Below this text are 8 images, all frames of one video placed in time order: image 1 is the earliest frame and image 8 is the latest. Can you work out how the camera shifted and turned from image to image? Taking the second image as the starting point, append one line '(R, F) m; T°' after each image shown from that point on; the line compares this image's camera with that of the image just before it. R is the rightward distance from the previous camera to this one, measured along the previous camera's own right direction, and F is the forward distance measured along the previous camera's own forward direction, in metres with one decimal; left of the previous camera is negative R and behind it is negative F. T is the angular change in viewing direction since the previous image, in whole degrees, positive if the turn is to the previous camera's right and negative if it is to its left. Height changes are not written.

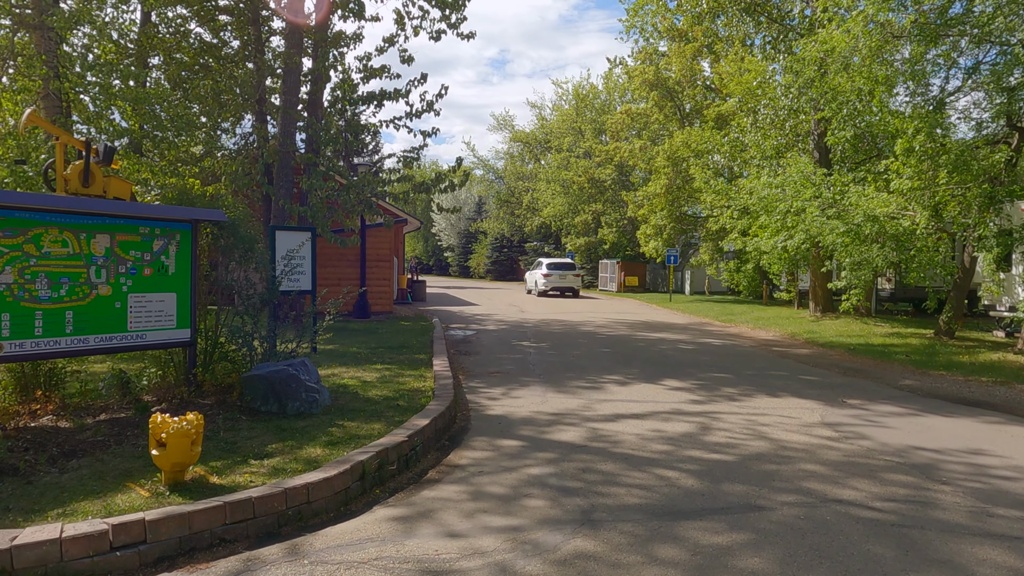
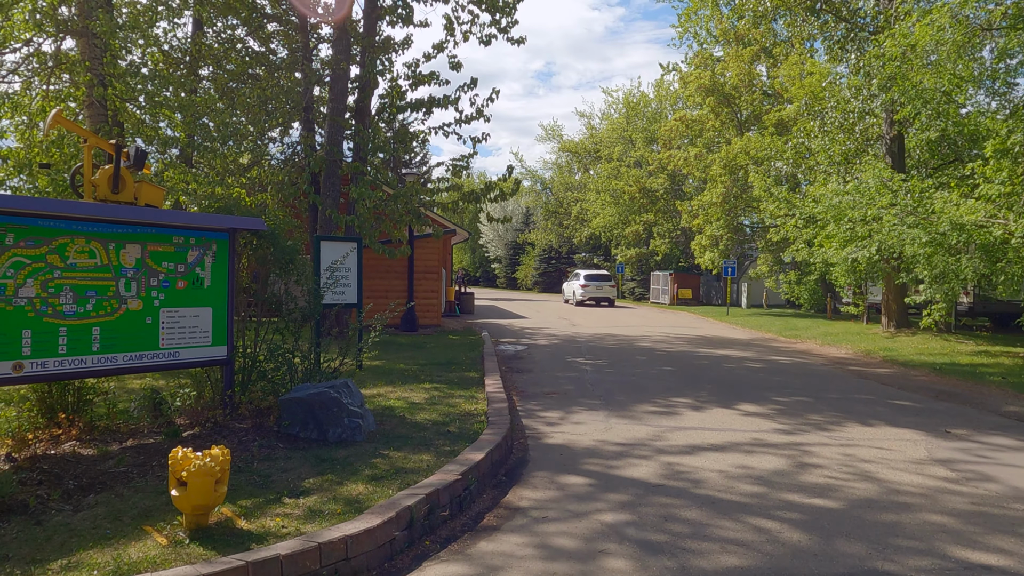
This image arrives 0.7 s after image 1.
(-0.2, +0.7) m; -3°
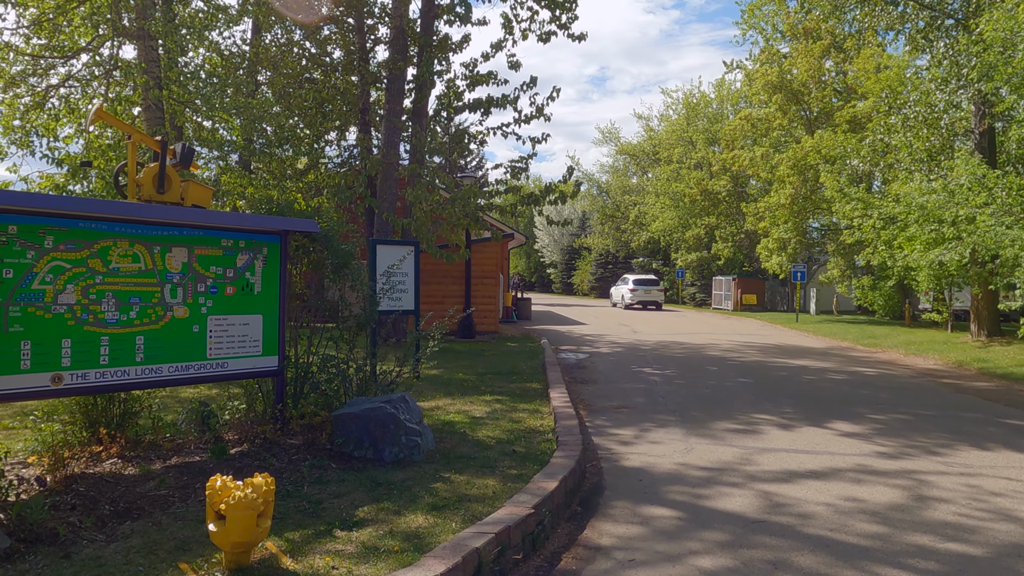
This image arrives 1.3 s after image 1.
(-0.1, +0.6) m; -4°
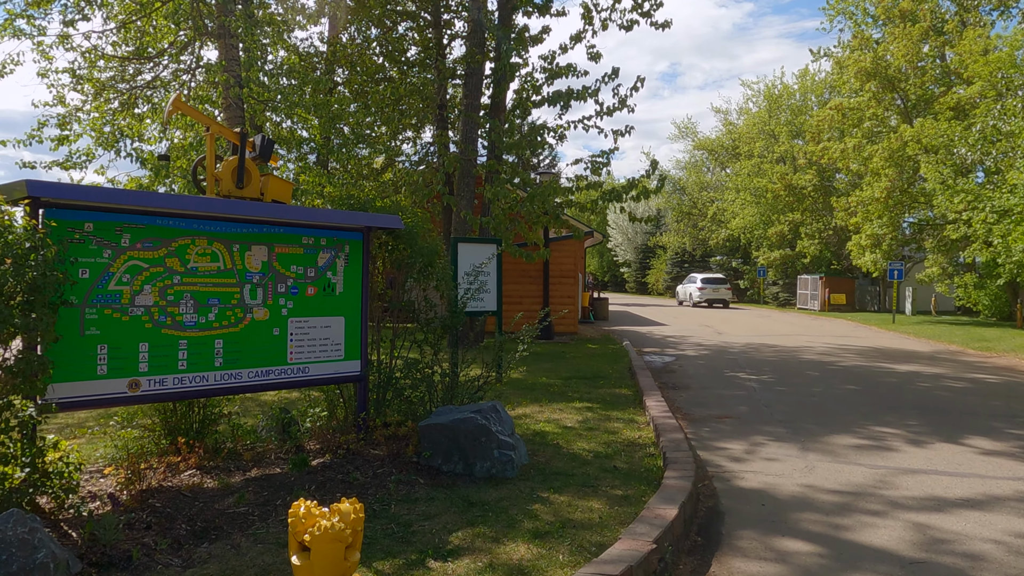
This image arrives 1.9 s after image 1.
(-0.2, +0.6) m; -5°
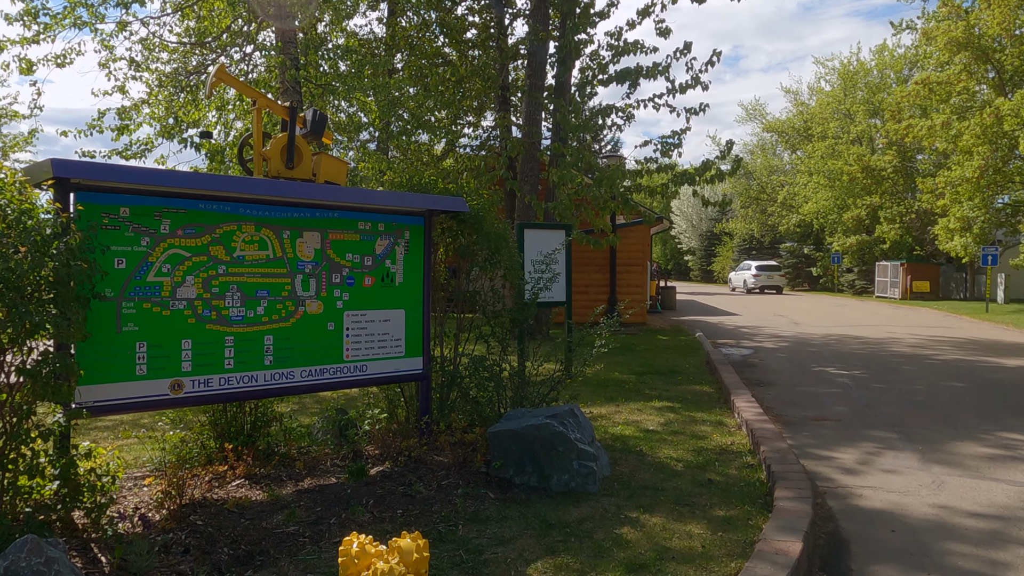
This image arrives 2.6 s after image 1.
(-0.1, +0.7) m; -4°
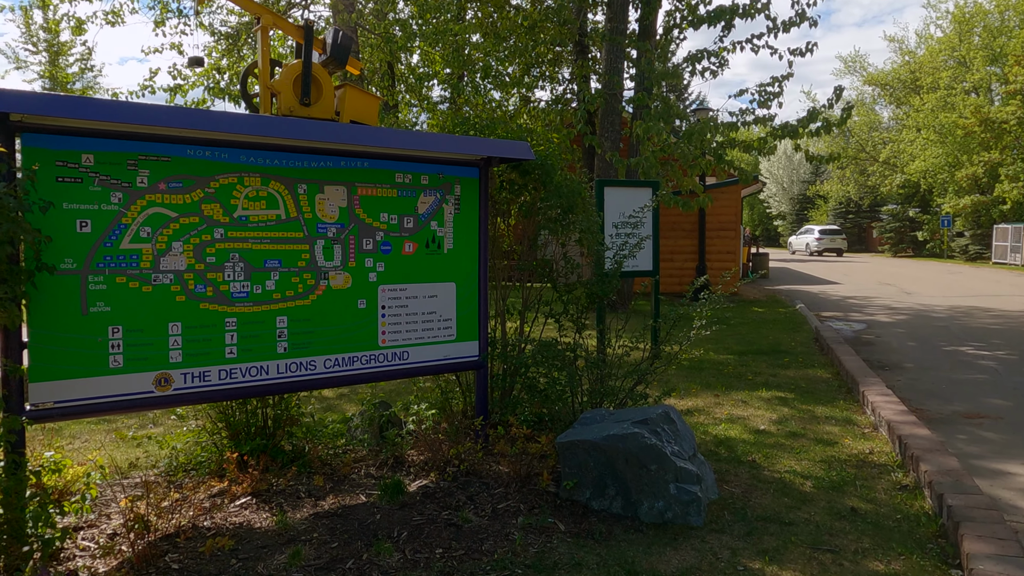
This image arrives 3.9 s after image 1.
(0.0, +1.2) m; -6°
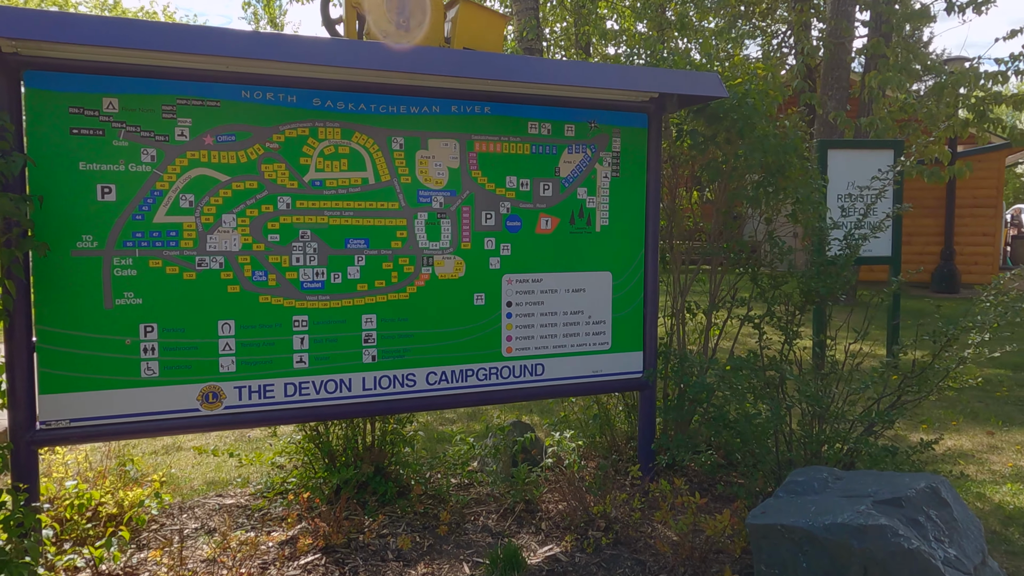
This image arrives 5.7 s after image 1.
(+0.1, +1.3) m; -15°
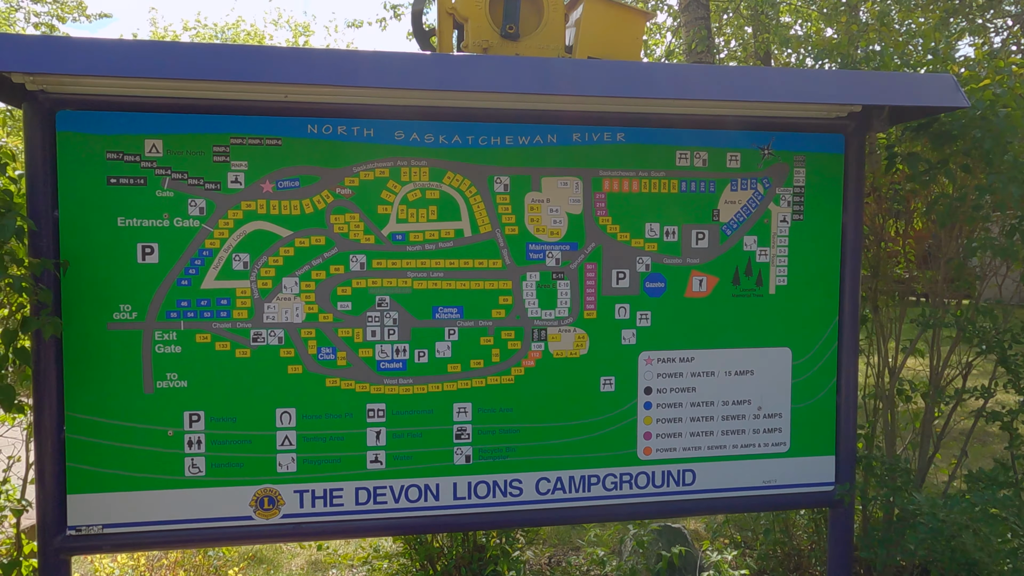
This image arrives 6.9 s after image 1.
(+0.1, +0.8) m; -13°
